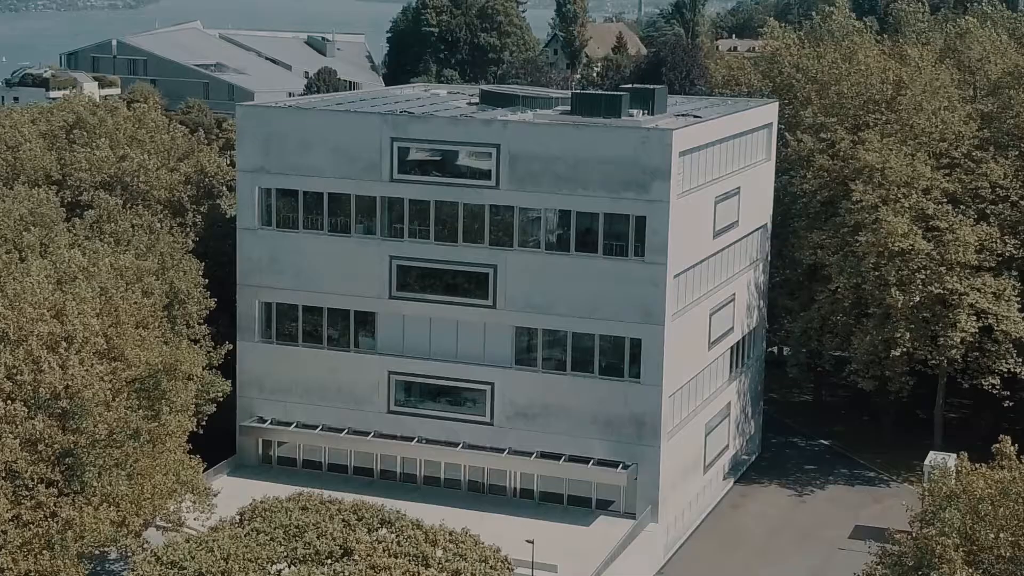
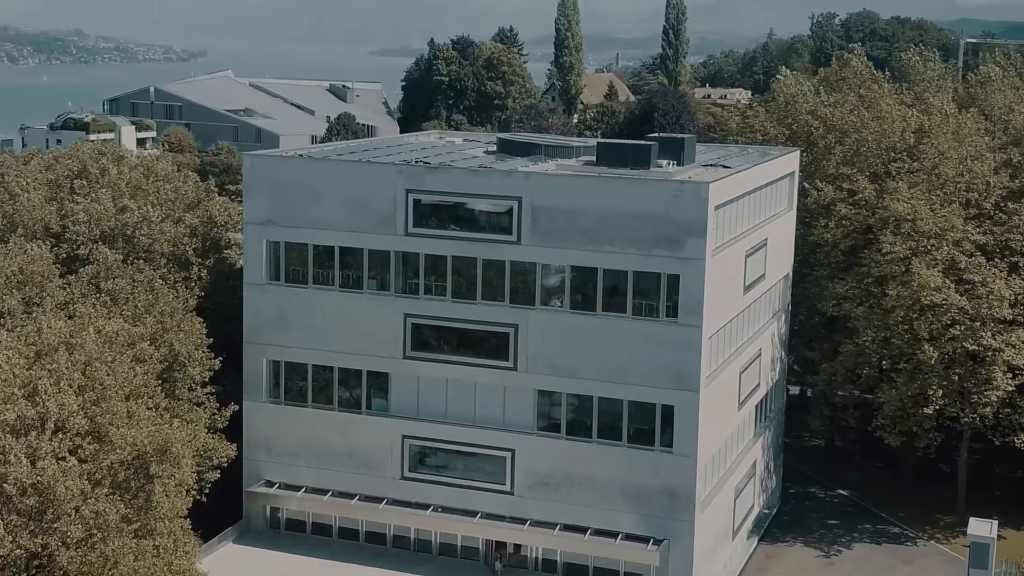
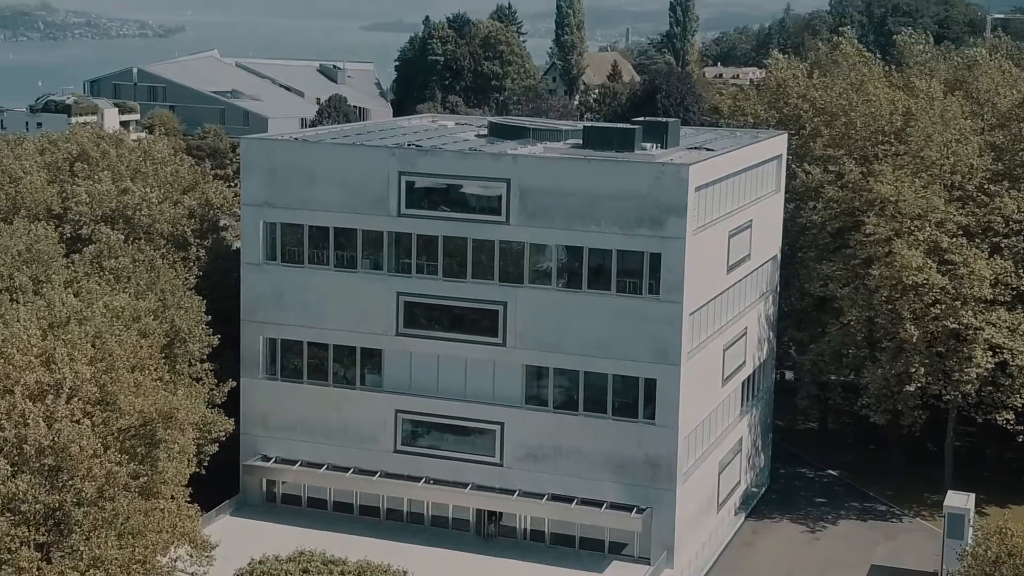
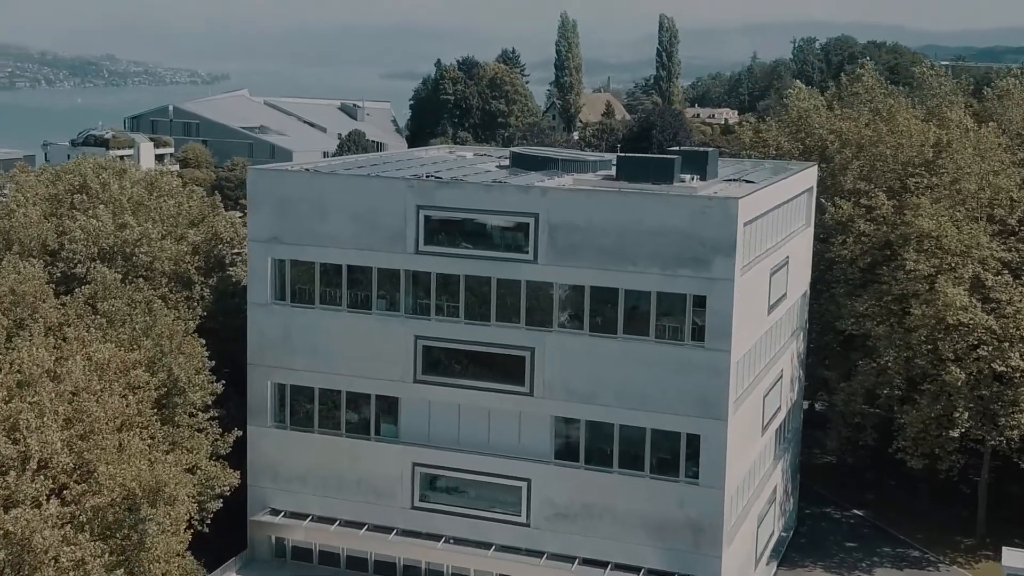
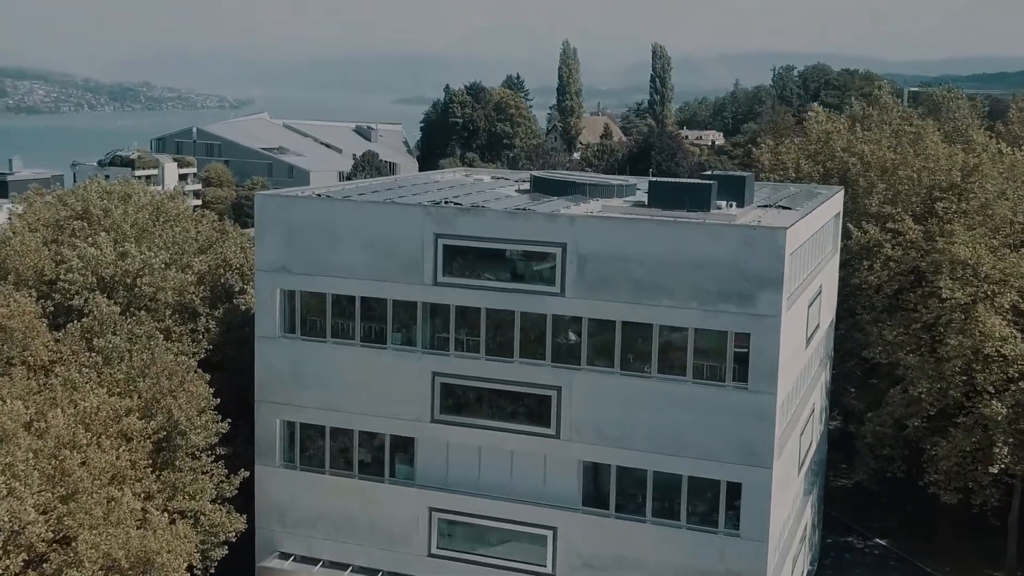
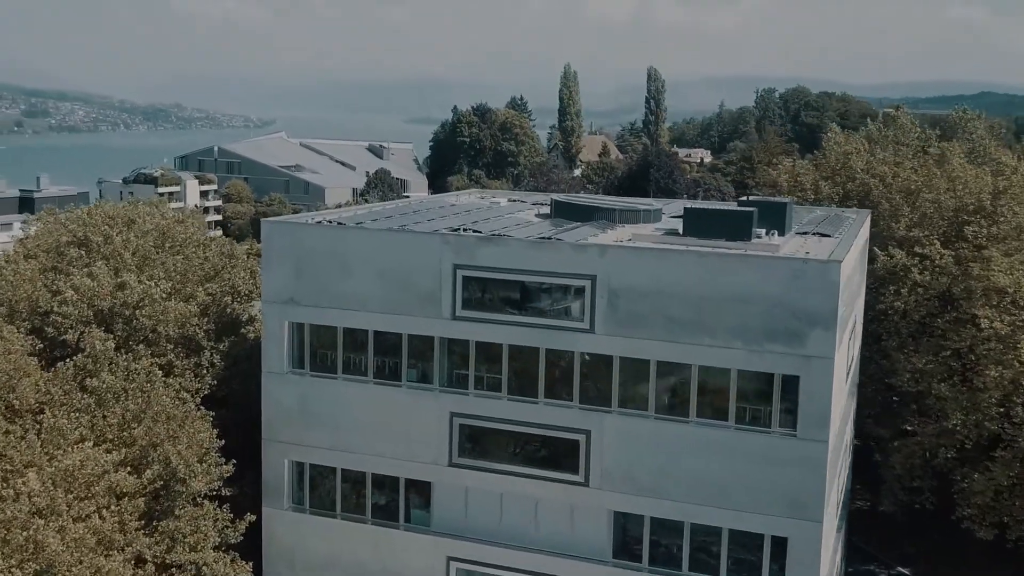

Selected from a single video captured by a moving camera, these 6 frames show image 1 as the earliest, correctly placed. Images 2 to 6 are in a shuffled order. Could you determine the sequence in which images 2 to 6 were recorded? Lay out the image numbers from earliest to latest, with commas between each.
3, 2, 4, 5, 6
